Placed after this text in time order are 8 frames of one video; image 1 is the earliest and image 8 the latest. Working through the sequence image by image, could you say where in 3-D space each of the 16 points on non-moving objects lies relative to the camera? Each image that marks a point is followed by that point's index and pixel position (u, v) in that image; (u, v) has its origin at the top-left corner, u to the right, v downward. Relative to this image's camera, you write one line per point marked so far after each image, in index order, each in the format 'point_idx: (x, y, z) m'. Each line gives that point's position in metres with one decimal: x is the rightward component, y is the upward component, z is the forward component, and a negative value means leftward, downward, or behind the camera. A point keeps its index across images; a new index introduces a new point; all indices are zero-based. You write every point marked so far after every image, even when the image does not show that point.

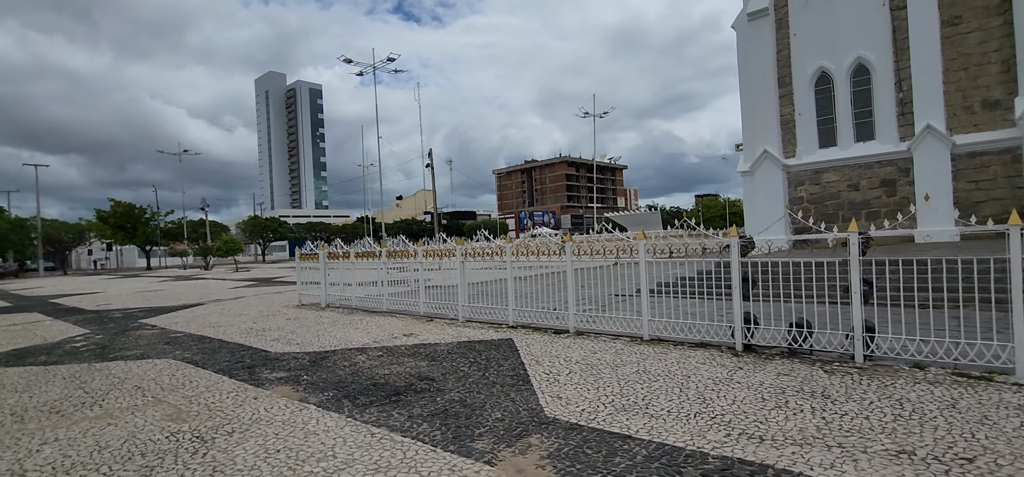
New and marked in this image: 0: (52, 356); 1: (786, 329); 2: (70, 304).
0: (-7.0, -1.8, +8.0) m
1: (+3.1, -1.0, +5.9) m
2: (-14.4, -2.1, +17.2) m
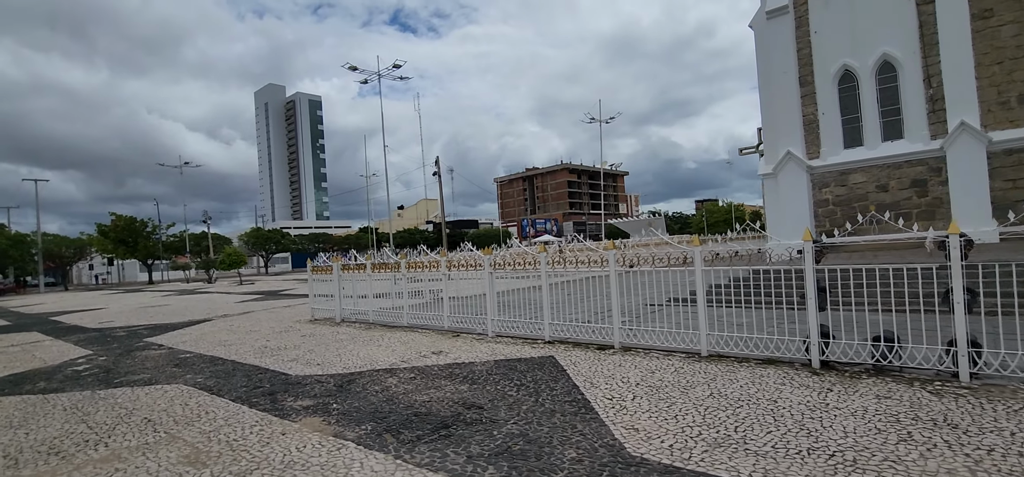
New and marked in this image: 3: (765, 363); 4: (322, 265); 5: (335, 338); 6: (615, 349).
0: (-6.4, -2.0, +7.3) m
1: (+3.6, -1.1, +5.3) m
2: (-13.8, -2.6, +16.6) m
3: (+2.8, -1.4, +5.8) m
4: (-4.6, -0.6, +12.9) m
5: (-3.2, -1.8, +9.5) m
6: (+1.4, -1.5, +7.1) m
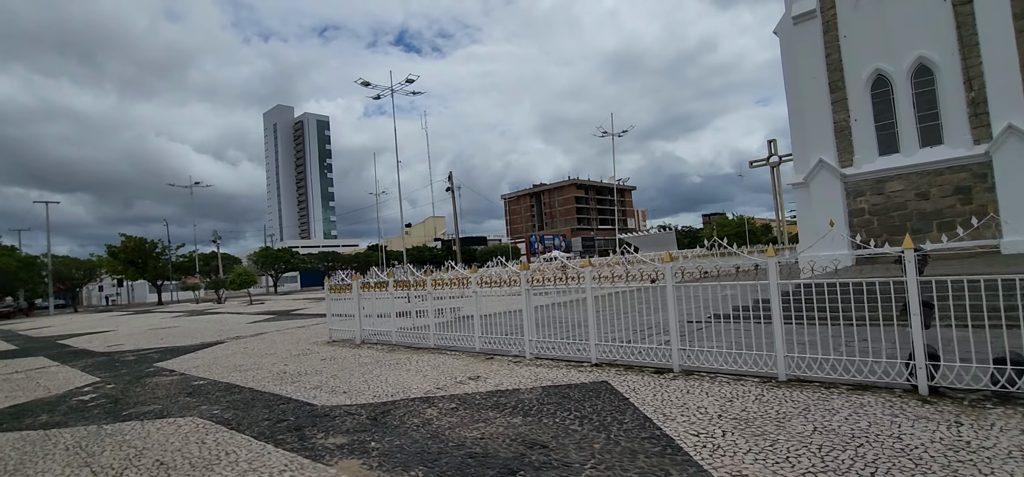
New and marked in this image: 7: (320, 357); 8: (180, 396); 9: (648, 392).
0: (-5.8, -2.3, +6.7) m
1: (+4.1, -1.1, +4.5) m
2: (-13.1, -3.2, +16.0) m
3: (+3.4, -1.5, +5.1) m
4: (-4.0, -1.0, +12.3) m
5: (-2.6, -2.1, +8.9) m
6: (+2.0, -1.6, +6.4) m
7: (-3.6, -2.2, +9.8) m
8: (-4.6, -2.2, +7.3) m
9: (+1.4, -1.6, +5.6) m
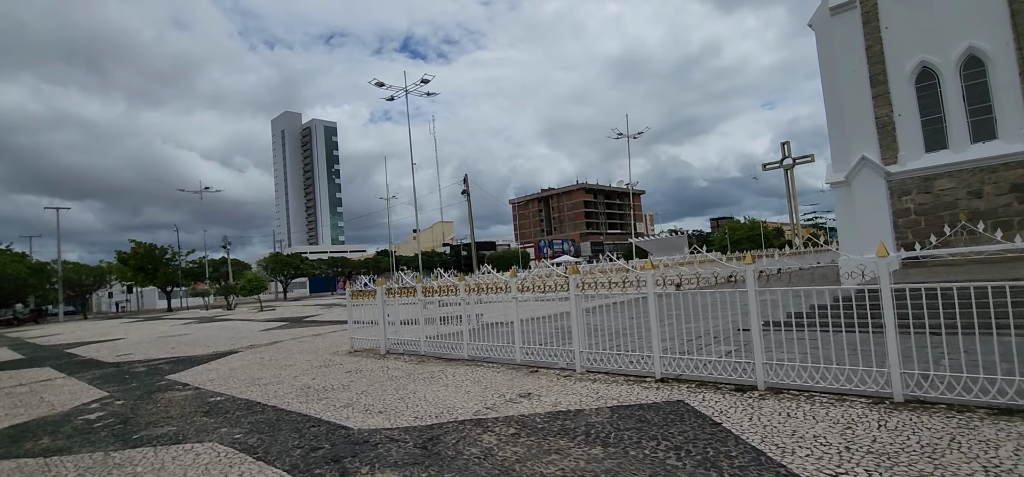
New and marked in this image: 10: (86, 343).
0: (-5.2, -2.3, +6.0) m
1: (+4.8, -1.1, +3.7) m
2: (-12.3, -3.4, +15.4) m
3: (+4.0, -1.4, +4.3) m
4: (-3.3, -1.1, +11.6) m
5: (-1.9, -2.1, +8.1) m
6: (+2.6, -1.6, +5.6) m
7: (-2.9, -2.2, +9.0) m
8: (-4.0, -2.2, +6.6) m
9: (+2.1, -1.6, +4.8) m
10: (-15.7, -3.8, +19.4) m
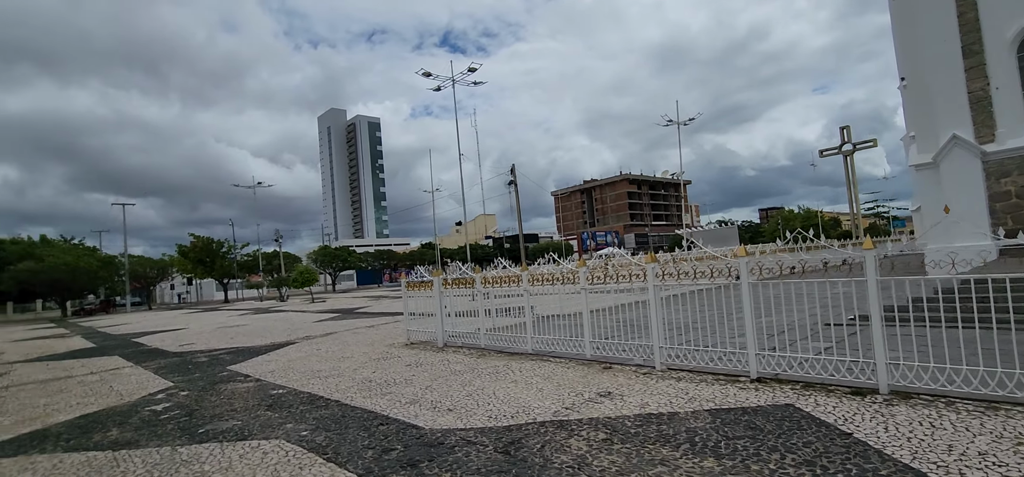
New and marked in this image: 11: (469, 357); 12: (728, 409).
0: (-4.3, -2.1, +5.9) m
1: (+5.4, -0.9, +2.8) m
2: (-10.7, -3.1, +15.8) m
3: (+4.7, -1.3, +3.5) m
4: (-2.0, -0.9, +11.3) m
5: (-0.9, -1.9, +7.8) m
6: (+3.4, -1.5, +4.9) m
7: (-1.8, -2.1, +8.7) m
8: (-3.1, -2.1, +6.4) m
9: (+2.8, -1.5, +4.1) m
10: (-13.7, -3.6, +20.1) m
11: (-0.7, -2.0, +8.7) m
12: (+2.0, -1.6, +4.9) m
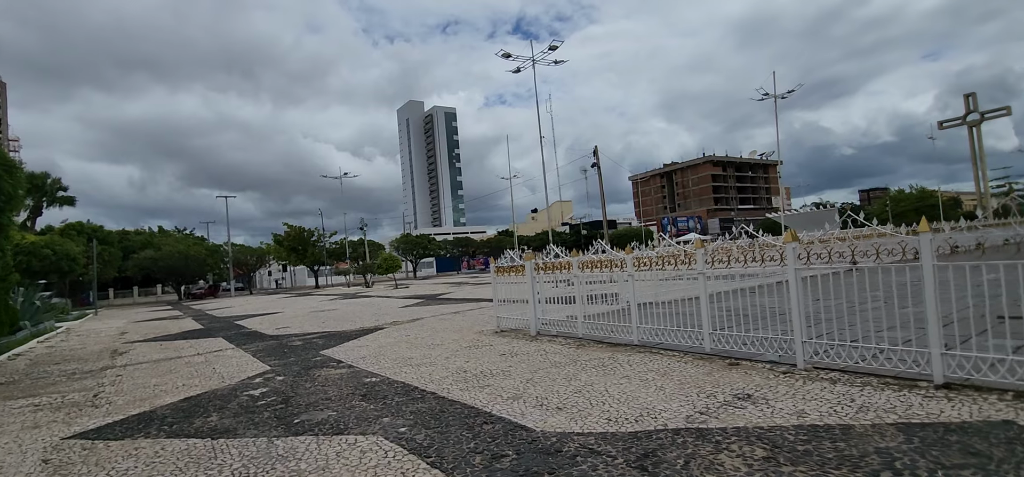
0: (-3.1, -1.9, +5.7) m
1: (+6.1, -0.7, +1.3) m
2: (-8.1, -2.7, +16.5) m
3: (+5.4, -1.1, +2.1) m
4: (-0.1, -0.5, +10.7) m
5: (+0.5, -1.7, +7.1) m
6: (+4.4, -1.2, +3.7) m
7: (-0.2, -1.8, +8.2) m
8: (-1.8, -1.8, +6.0) m
9: (+3.7, -1.2, +2.9) m
10: (-10.4, -3.1, +21.2) m
11: (+0.8, -1.7, +8.0) m
12: (+3.0, -1.3, +3.8) m
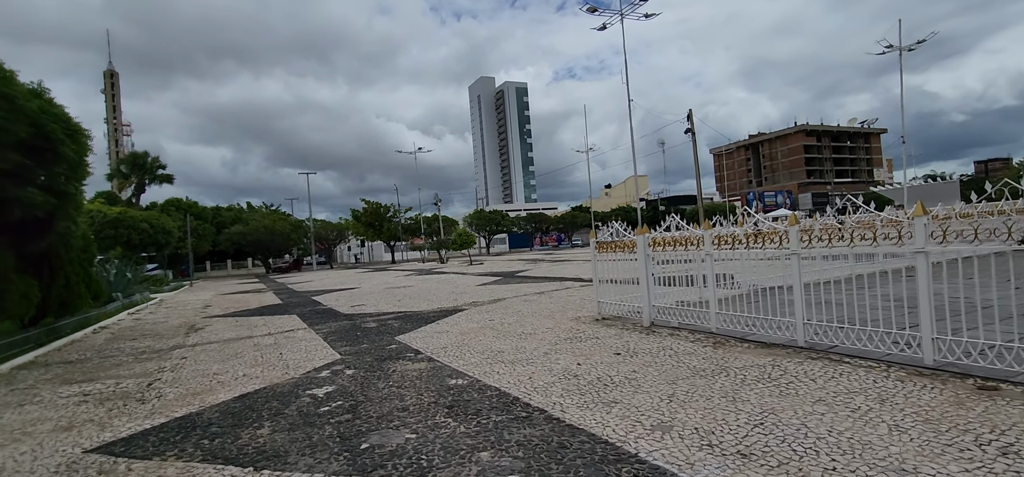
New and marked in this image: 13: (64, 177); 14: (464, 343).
0: (-2.0, -1.6, +4.5) m
1: (+6.5, -0.6, -1.1) m
2: (-5.5, -1.9, +15.8) m
3: (+6.0, -0.9, -0.3) m
4: (+1.7, 0.0, +9.0) m
5: (+1.8, -1.3, +5.4) m
6: (+5.2, -1.0, +1.4) m
7: (+1.2, -1.4, +6.5) m
8: (-0.7, -1.5, +4.6) m
9: (+4.4, -1.1, +0.8) m
10: (-7.2, -2.1, +20.8) m
11: (+2.3, -1.3, +6.2) m
12: (+3.8, -1.1, +1.8) m
13: (-7.4, +1.0, +8.8) m
14: (-0.7, -1.5, +7.7) m
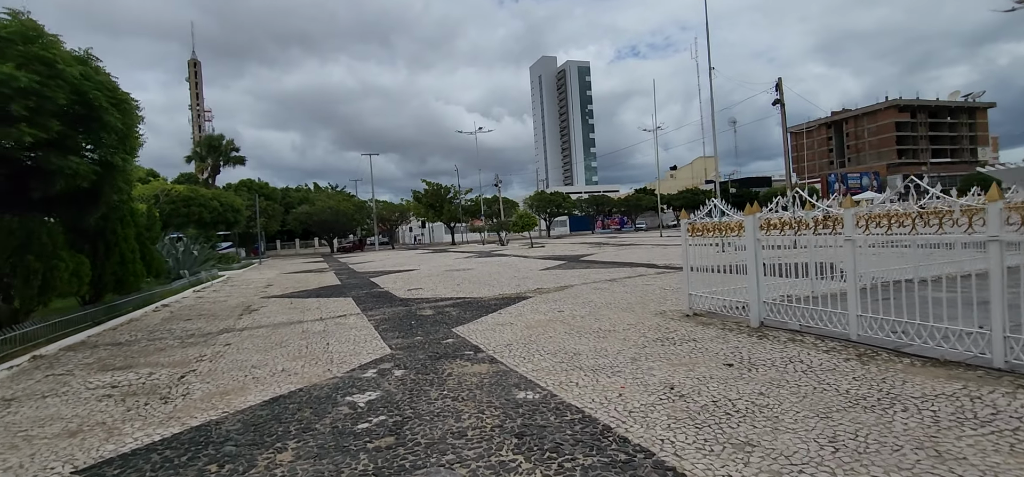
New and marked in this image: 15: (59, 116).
0: (-1.4, -1.5, +3.5) m
1: (+6.4, -0.7, -3.1) m
2: (-3.6, -1.4, +15.2) m
3: (+6.0, -1.0, -2.2) m
4: (+2.8, +0.2, +7.5) m
5: (+2.5, -1.1, +3.9) m
6: (+5.4, -1.0, -0.4) m
7: (+2.0, -1.2, +5.2) m
8: (-0.1, -1.4, +3.5) m
9: (+4.5, -1.1, -0.9) m
10: (-4.8, -1.3, +20.3) m
11: (+3.0, -1.1, +4.8) m
12: (+4.0, -1.1, +0.2) m
13: (-6.3, +1.4, +8.3) m
14: (+0.2, -1.3, +6.5) m
15: (-6.3, +1.7, +7.3) m
